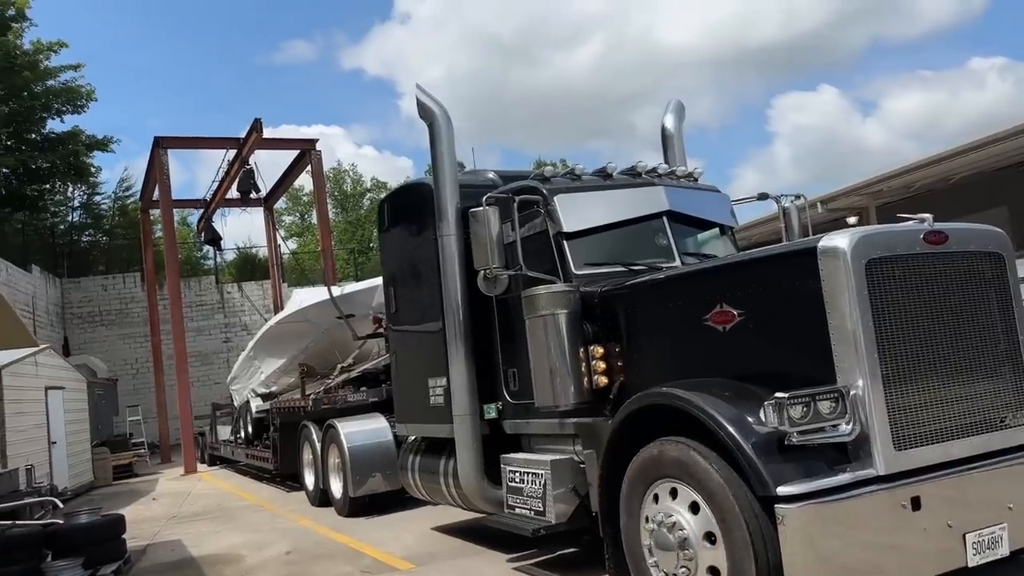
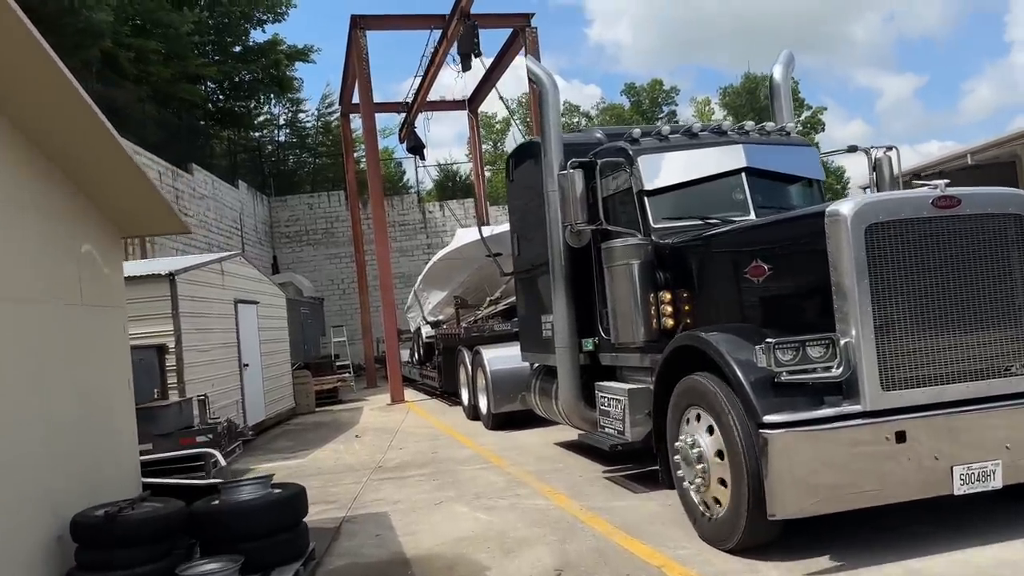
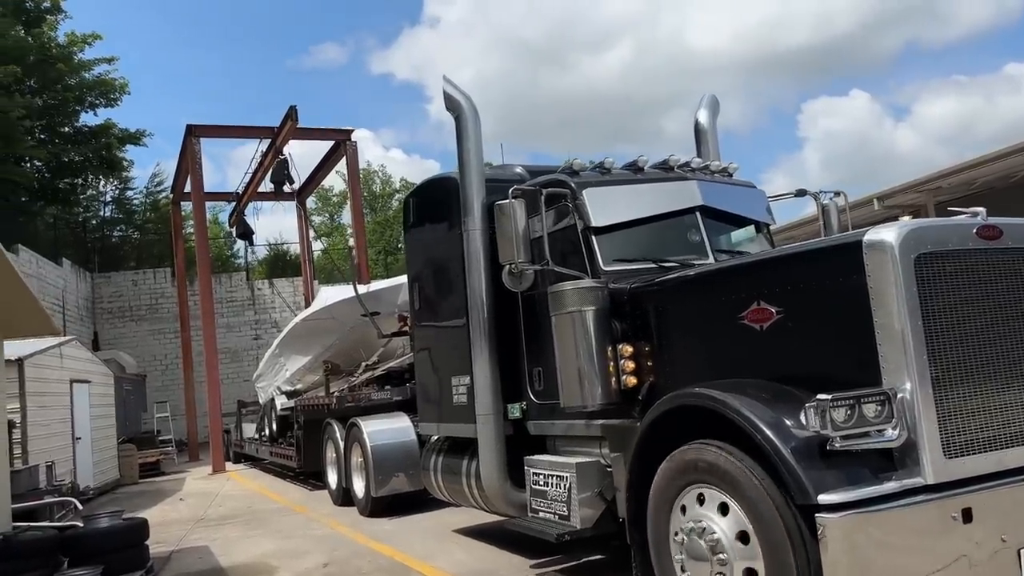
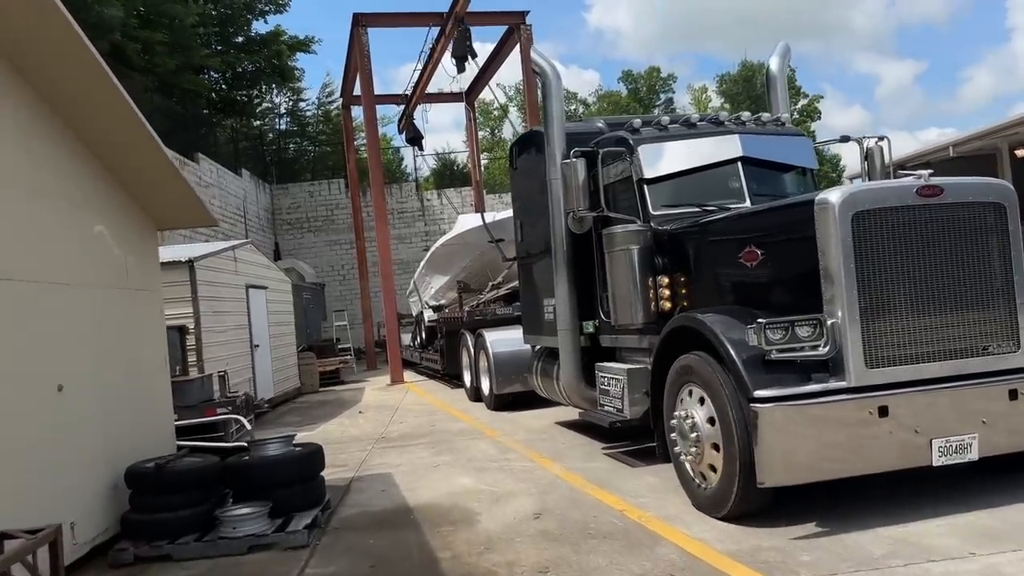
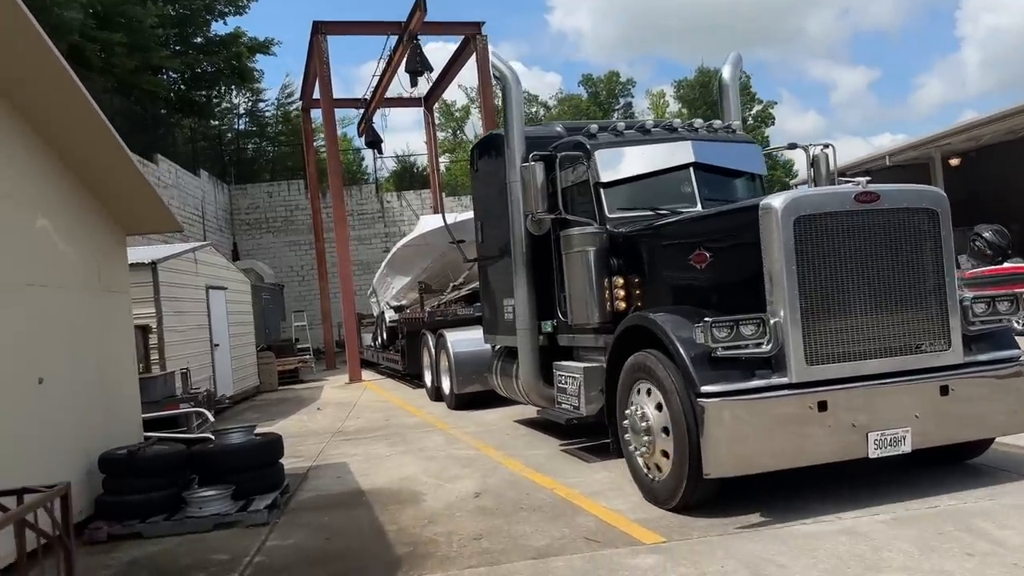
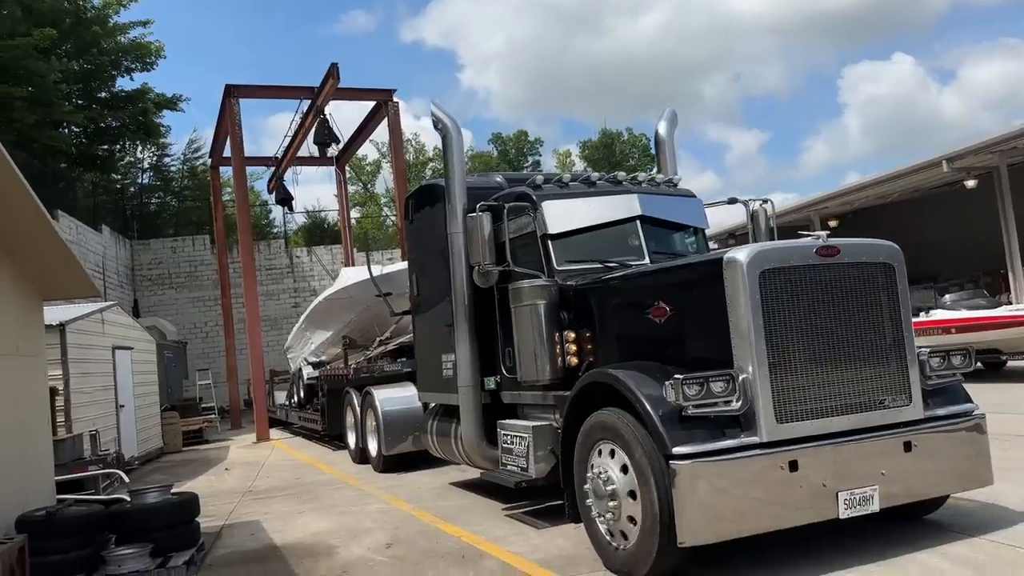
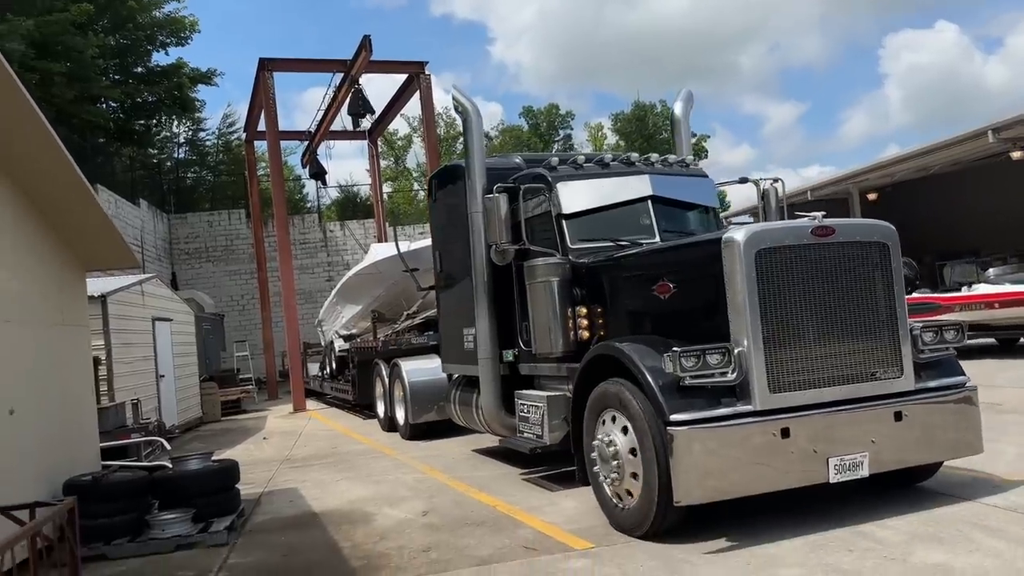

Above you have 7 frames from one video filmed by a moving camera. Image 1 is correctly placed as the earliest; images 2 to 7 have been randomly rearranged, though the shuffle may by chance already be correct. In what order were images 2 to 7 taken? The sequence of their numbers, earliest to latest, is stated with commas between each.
3, 6, 7, 5, 4, 2
